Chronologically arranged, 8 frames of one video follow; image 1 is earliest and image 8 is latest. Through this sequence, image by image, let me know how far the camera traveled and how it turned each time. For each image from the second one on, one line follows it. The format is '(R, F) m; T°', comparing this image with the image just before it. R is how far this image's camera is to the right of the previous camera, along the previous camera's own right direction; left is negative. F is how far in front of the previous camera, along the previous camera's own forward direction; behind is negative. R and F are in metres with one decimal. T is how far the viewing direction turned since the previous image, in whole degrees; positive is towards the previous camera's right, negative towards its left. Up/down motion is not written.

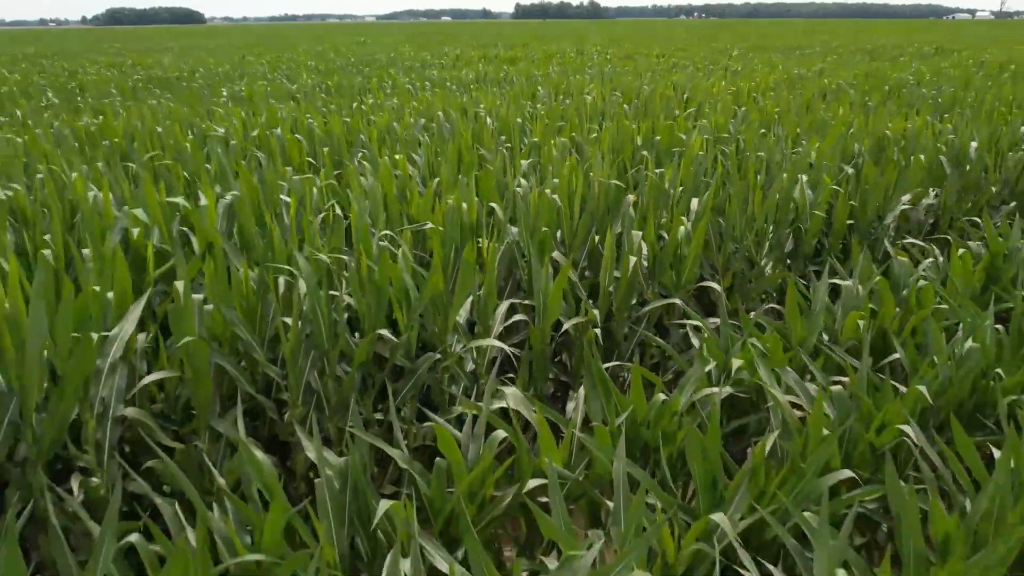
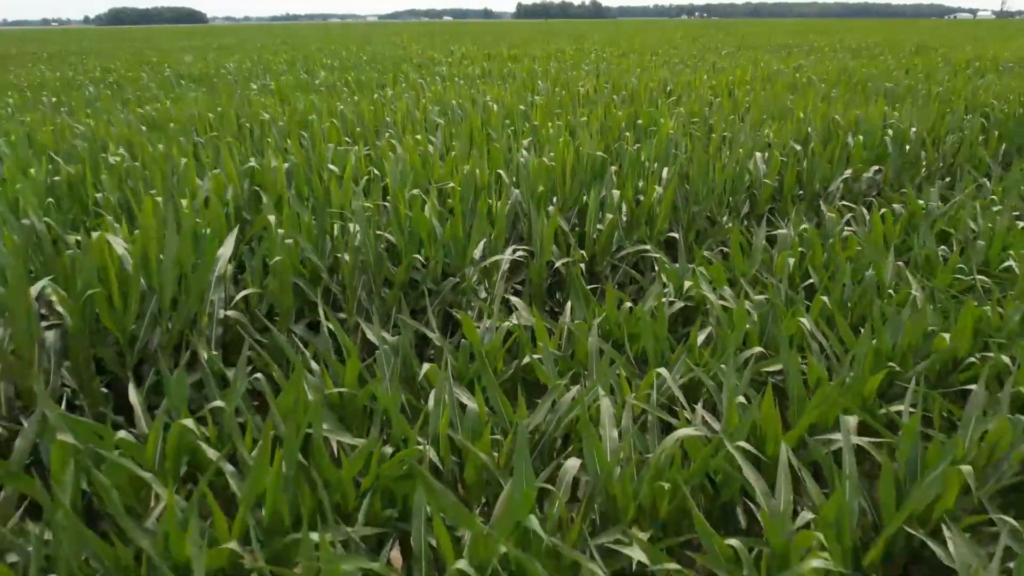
(0.0, -0.4) m; 0°
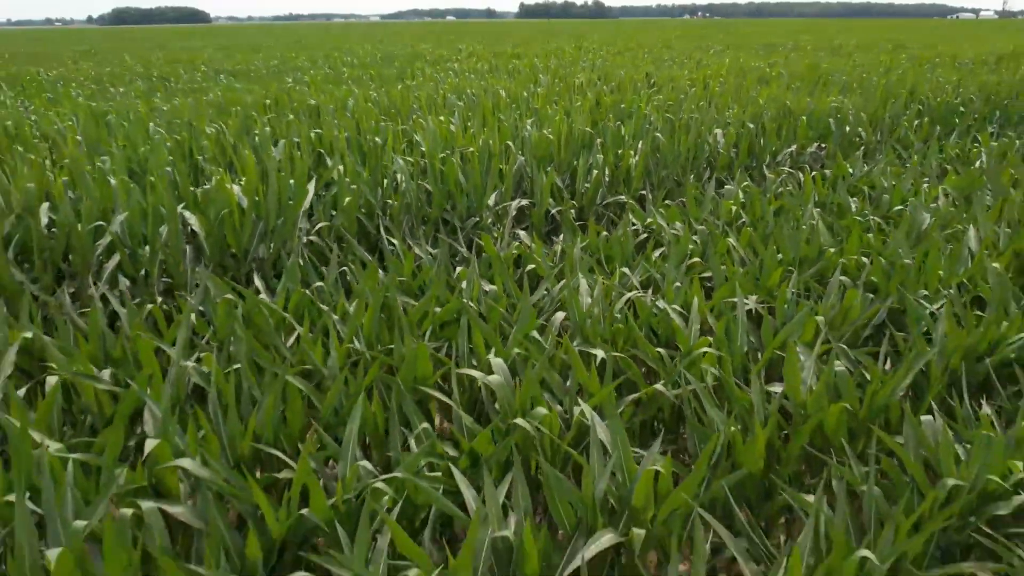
(0.0, -0.5) m; 0°
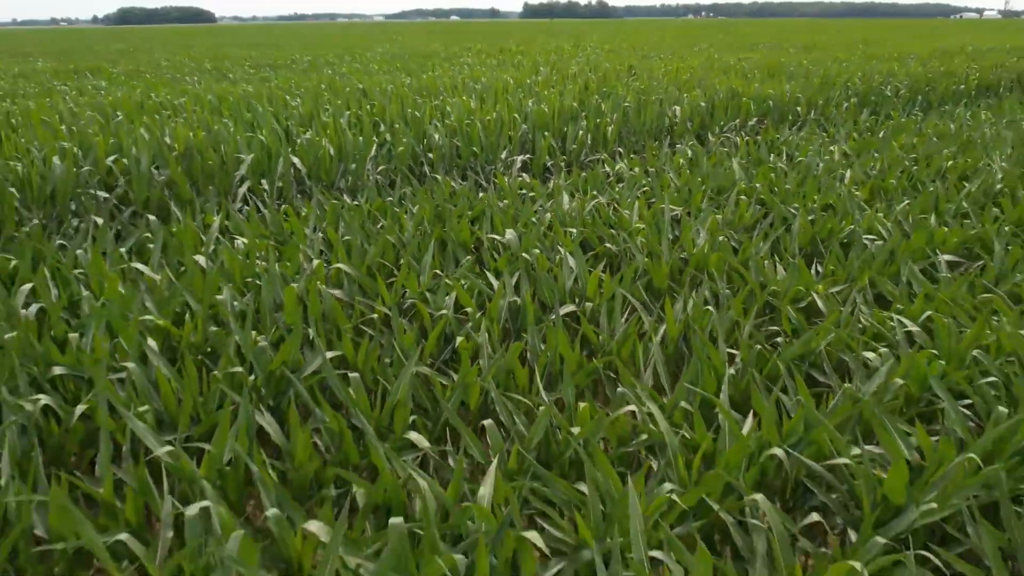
(0.0, -0.8) m; 0°
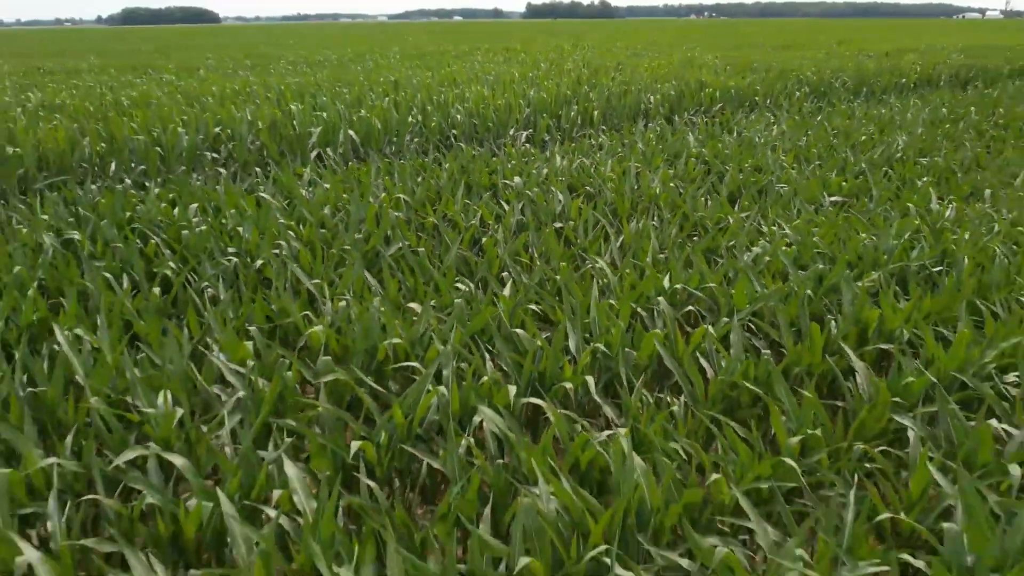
(0.0, -0.8) m; 0°
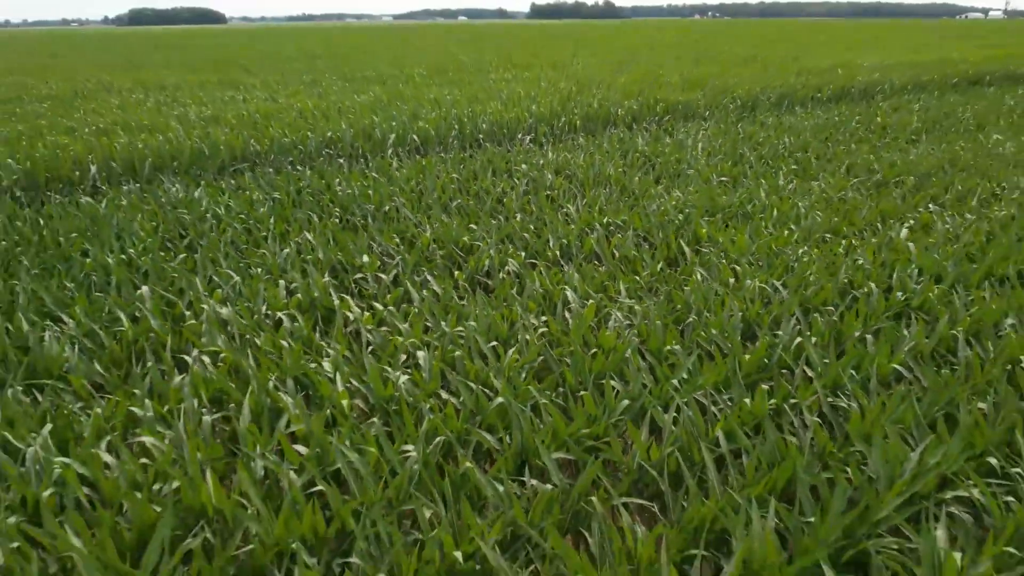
(0.0, -1.7) m; 0°
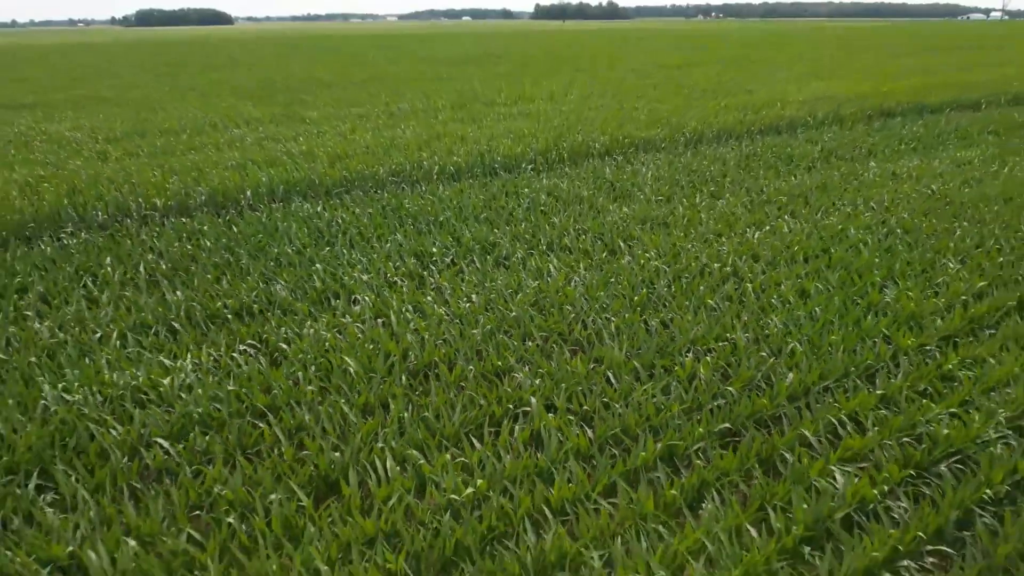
(0.0, -2.3) m; 0°
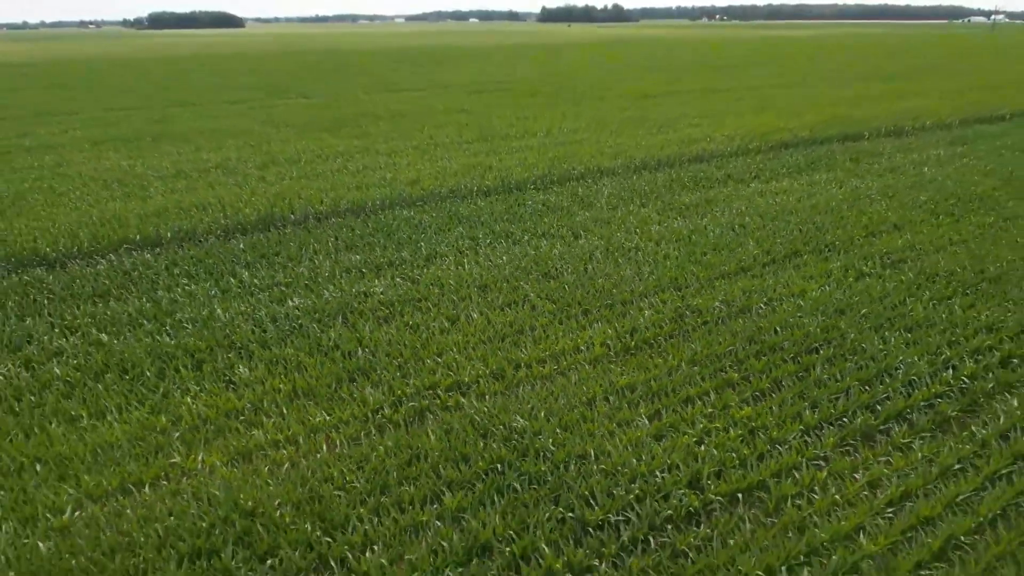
(-0.1, -4.7) m; -1°
